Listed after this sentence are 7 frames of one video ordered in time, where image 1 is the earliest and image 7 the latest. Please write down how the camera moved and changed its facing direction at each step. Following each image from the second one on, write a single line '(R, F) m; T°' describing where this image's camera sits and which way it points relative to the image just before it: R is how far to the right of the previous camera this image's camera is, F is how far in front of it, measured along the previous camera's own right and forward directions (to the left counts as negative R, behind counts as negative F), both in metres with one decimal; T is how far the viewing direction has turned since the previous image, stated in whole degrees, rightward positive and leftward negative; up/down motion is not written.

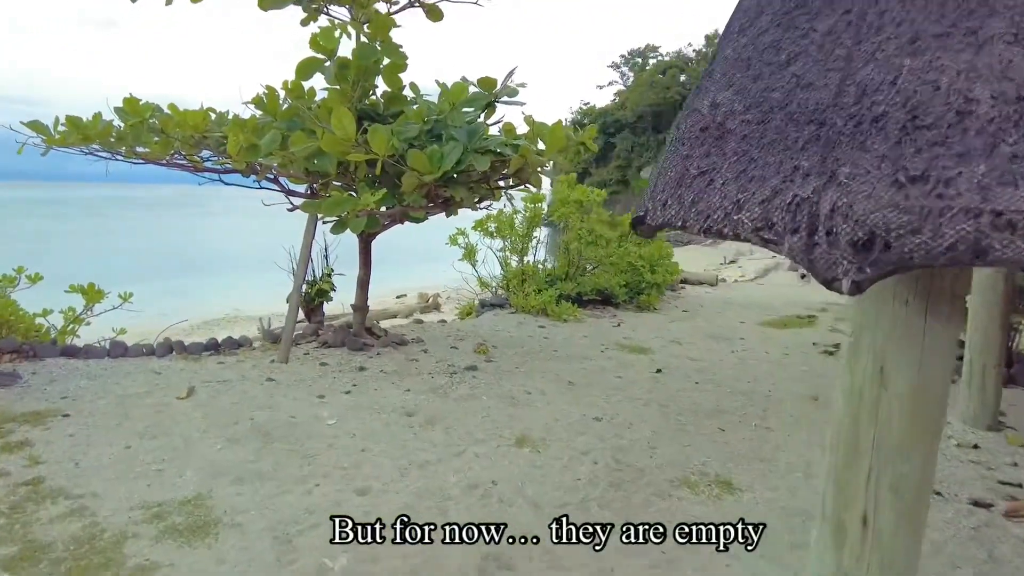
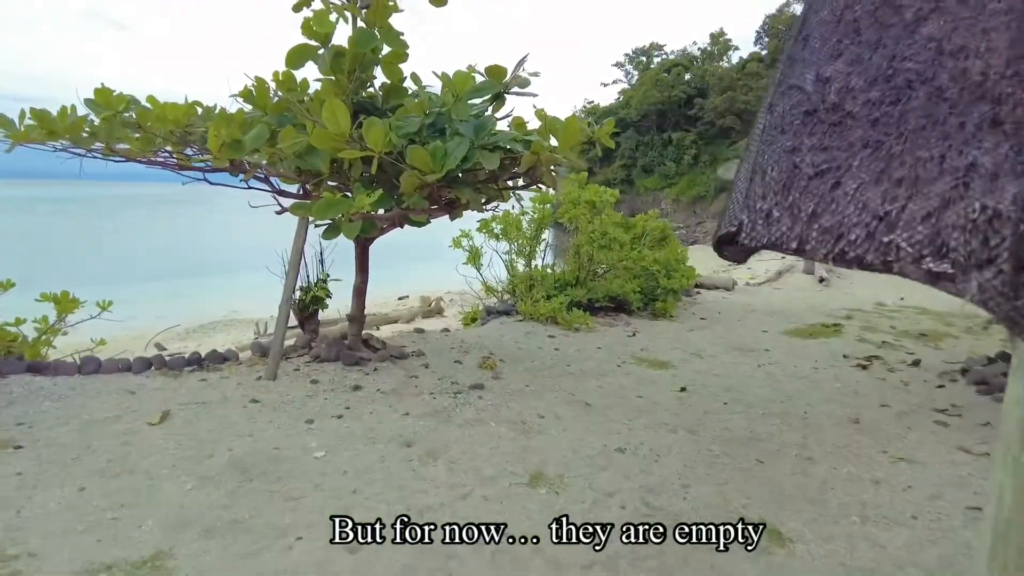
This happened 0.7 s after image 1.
(0.0, +0.4) m; 0°
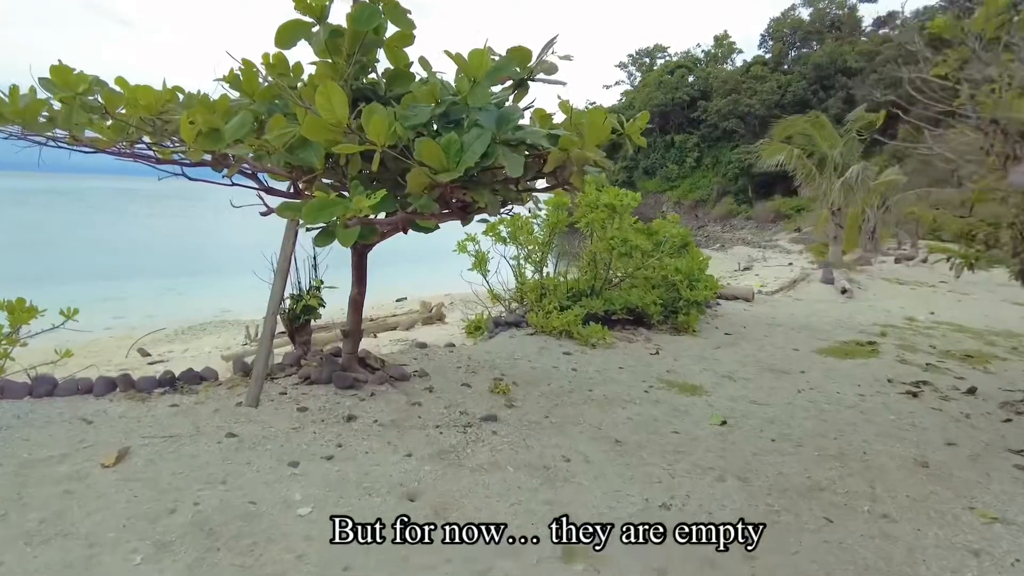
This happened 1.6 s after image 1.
(-0.1, +0.5) m; 0°
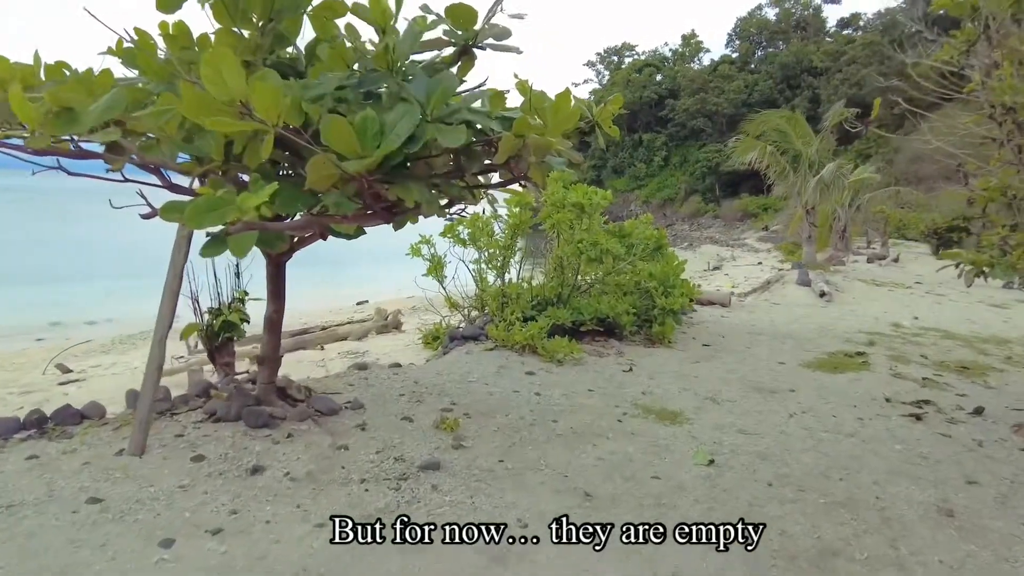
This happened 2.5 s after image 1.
(+0.1, +0.6) m; +3°
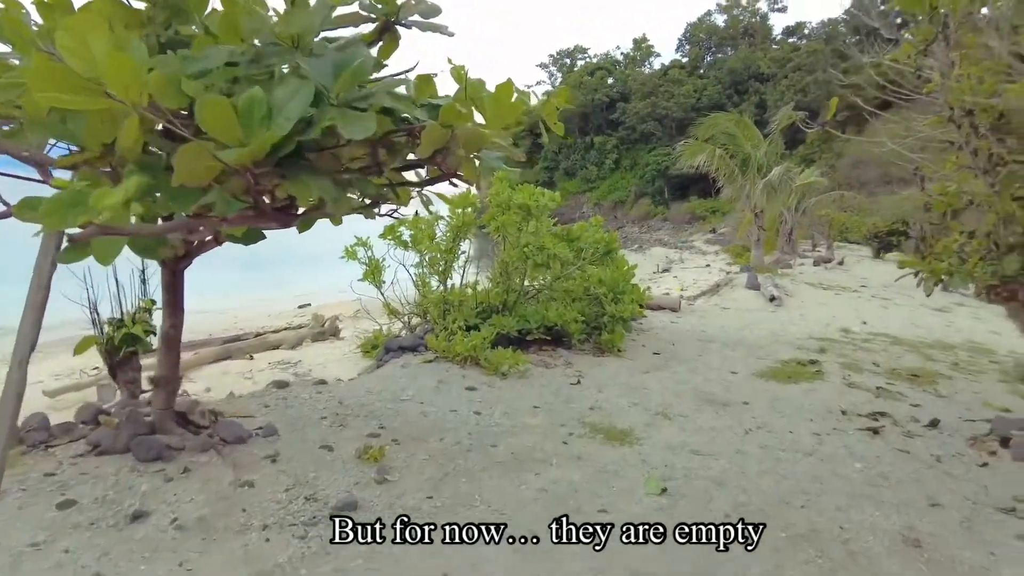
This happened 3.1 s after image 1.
(+0.1, +0.3) m; +4°
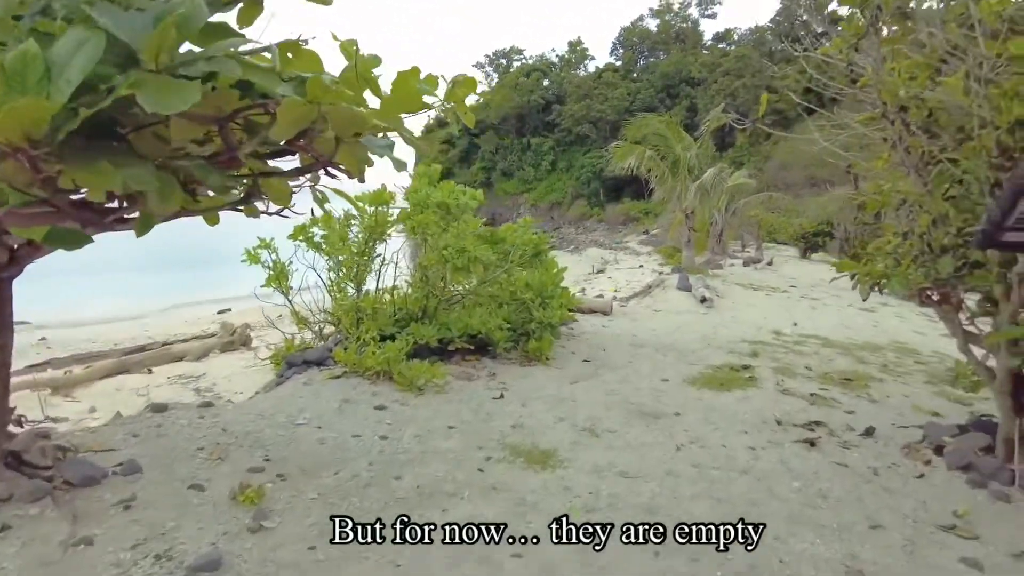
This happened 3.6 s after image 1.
(+0.1, +0.4) m; +5°
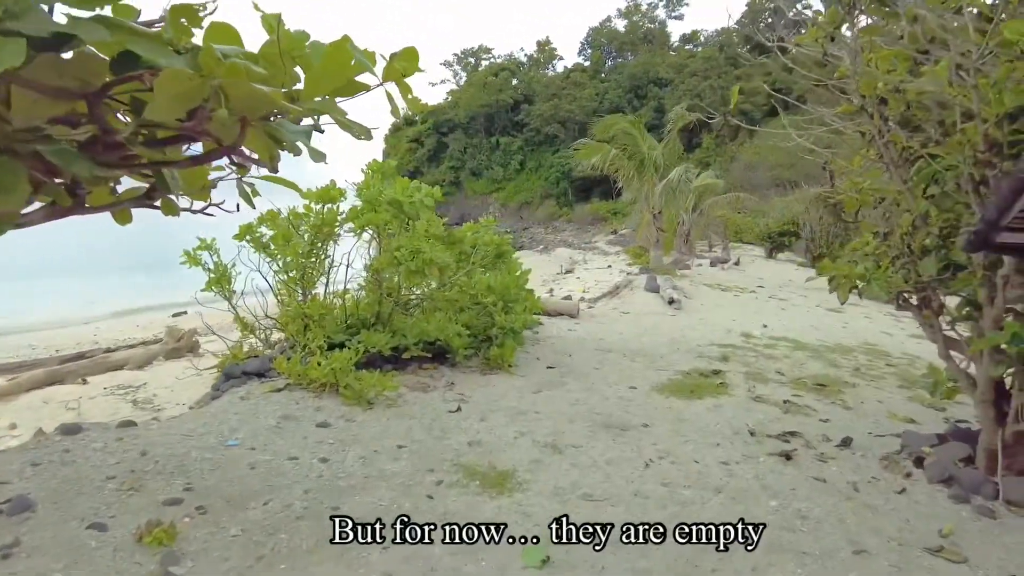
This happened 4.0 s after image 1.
(+0.1, +0.3) m; +3°
